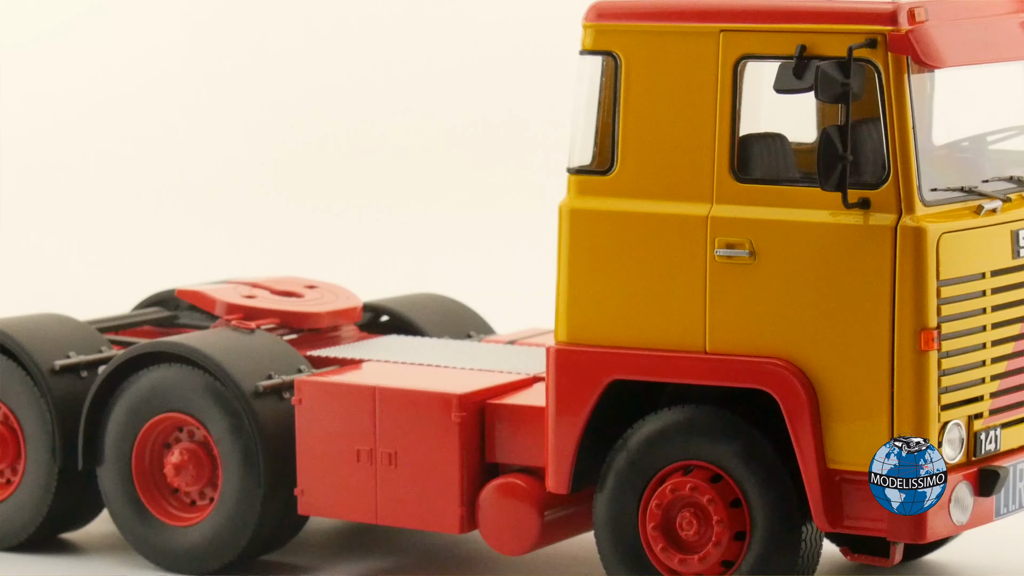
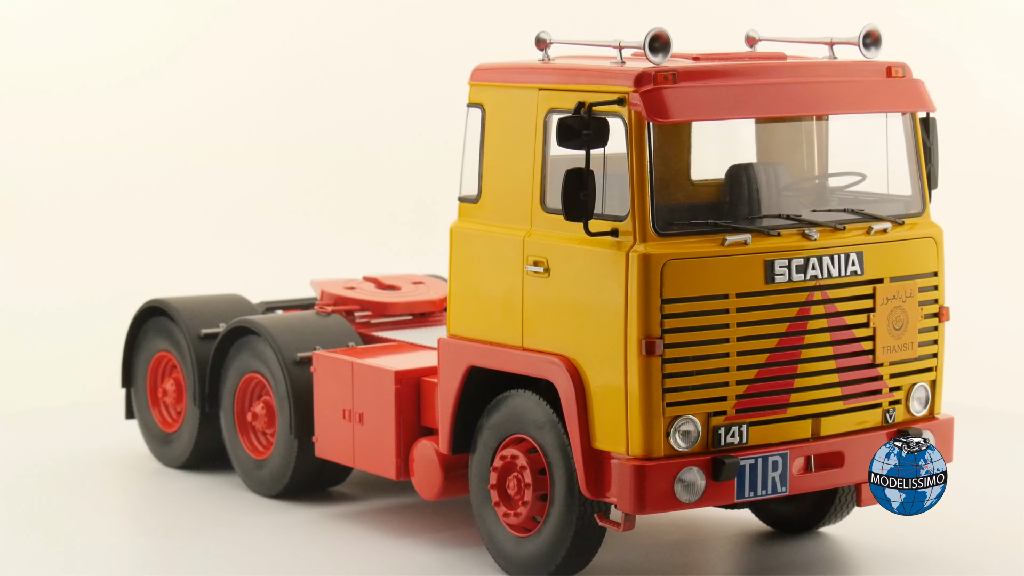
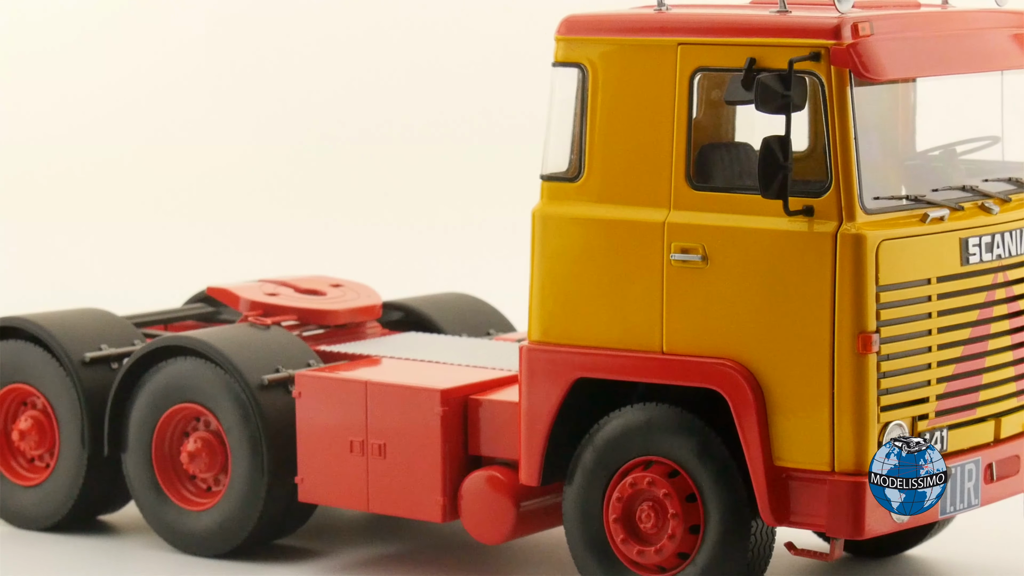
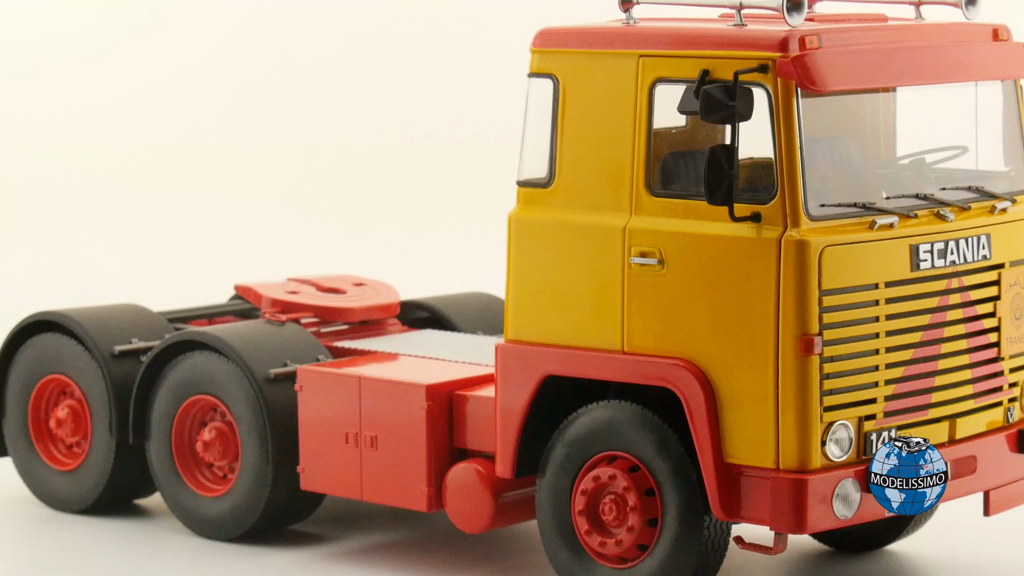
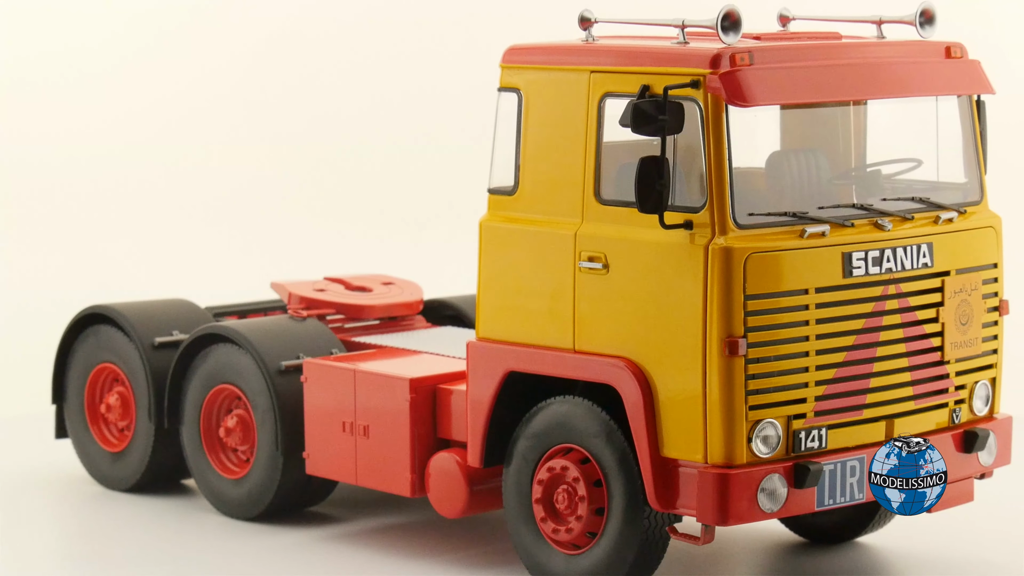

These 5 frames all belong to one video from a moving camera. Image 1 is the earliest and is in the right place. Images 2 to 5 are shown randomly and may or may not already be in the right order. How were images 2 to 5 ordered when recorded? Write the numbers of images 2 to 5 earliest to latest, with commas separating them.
3, 4, 5, 2
